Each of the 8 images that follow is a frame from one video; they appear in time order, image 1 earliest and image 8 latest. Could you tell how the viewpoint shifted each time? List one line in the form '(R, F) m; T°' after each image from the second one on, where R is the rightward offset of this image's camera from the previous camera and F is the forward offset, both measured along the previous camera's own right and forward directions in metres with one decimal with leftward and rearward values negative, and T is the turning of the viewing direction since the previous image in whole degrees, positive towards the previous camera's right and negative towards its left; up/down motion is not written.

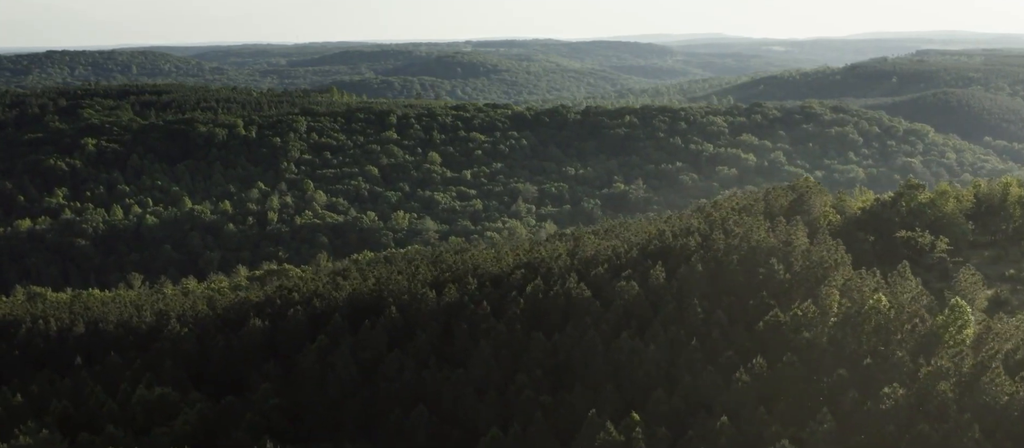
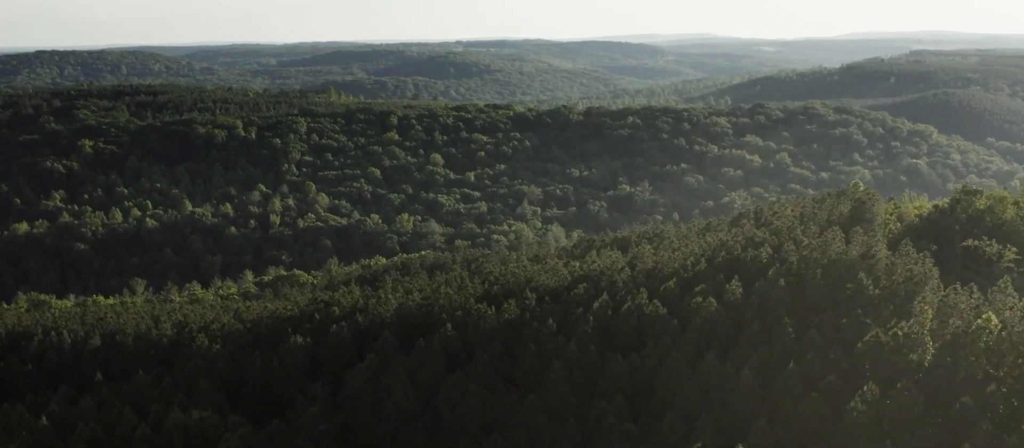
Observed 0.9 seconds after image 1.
(-1.3, +1.1) m; +1°
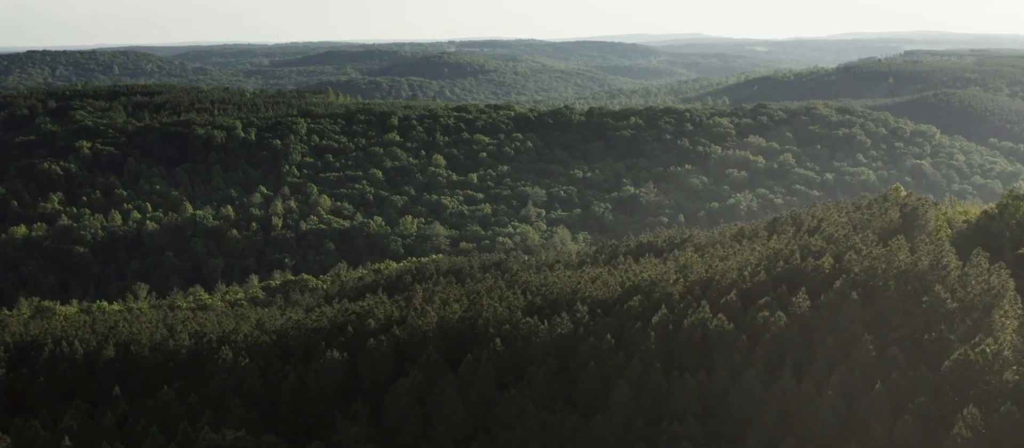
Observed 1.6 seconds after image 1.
(-1.0, +0.8) m; 0°
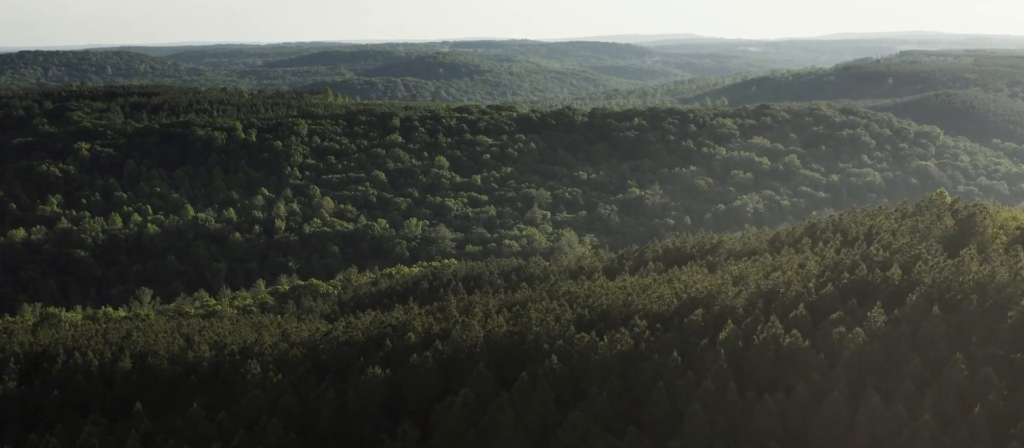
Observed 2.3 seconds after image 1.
(-1.0, +0.8) m; 0°
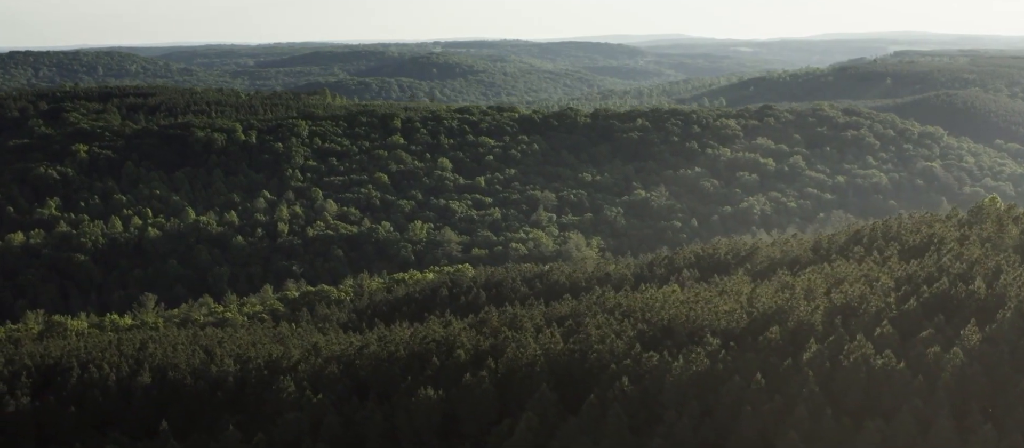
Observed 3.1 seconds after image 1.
(-1.1, +0.9) m; +1°
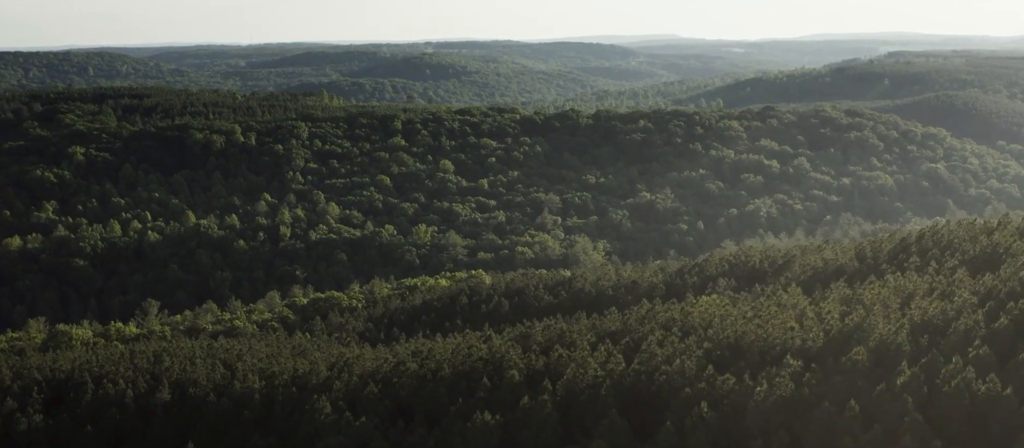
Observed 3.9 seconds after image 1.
(-1.1, +1.0) m; +1°
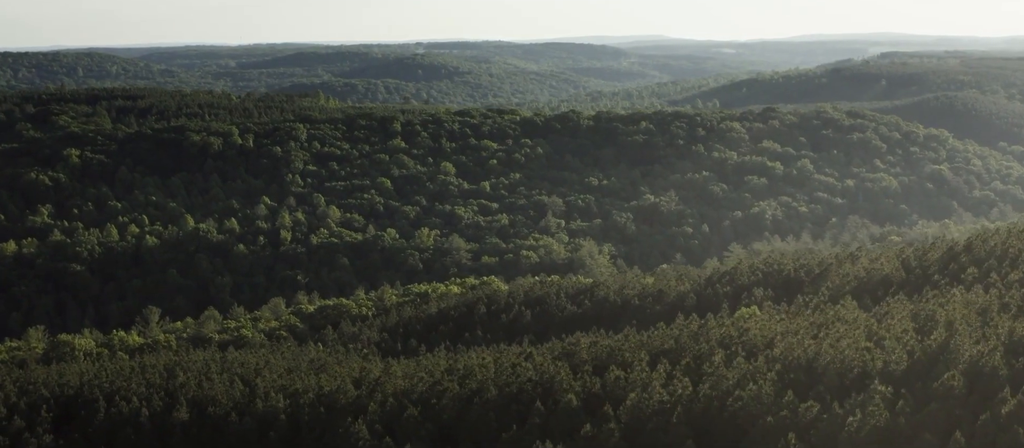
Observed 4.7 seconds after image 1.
(-1.0, +1.0) m; +1°
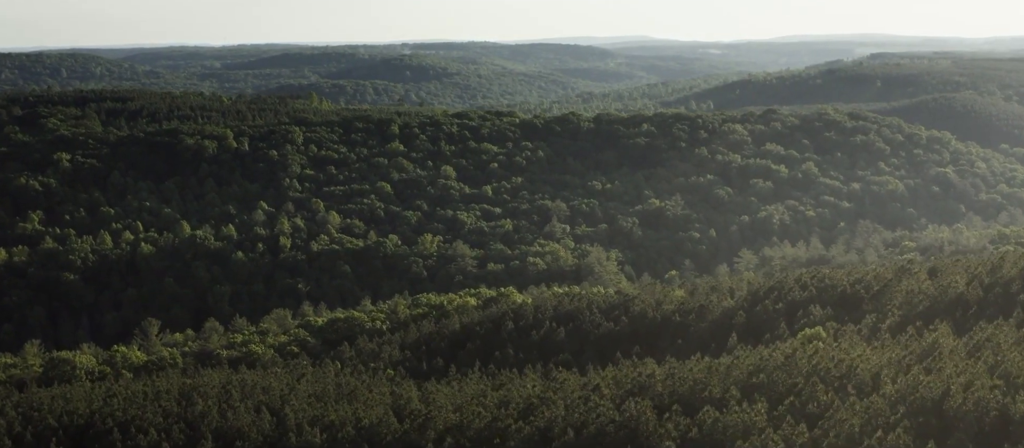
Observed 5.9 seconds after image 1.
(-1.4, +1.6) m; +1°
